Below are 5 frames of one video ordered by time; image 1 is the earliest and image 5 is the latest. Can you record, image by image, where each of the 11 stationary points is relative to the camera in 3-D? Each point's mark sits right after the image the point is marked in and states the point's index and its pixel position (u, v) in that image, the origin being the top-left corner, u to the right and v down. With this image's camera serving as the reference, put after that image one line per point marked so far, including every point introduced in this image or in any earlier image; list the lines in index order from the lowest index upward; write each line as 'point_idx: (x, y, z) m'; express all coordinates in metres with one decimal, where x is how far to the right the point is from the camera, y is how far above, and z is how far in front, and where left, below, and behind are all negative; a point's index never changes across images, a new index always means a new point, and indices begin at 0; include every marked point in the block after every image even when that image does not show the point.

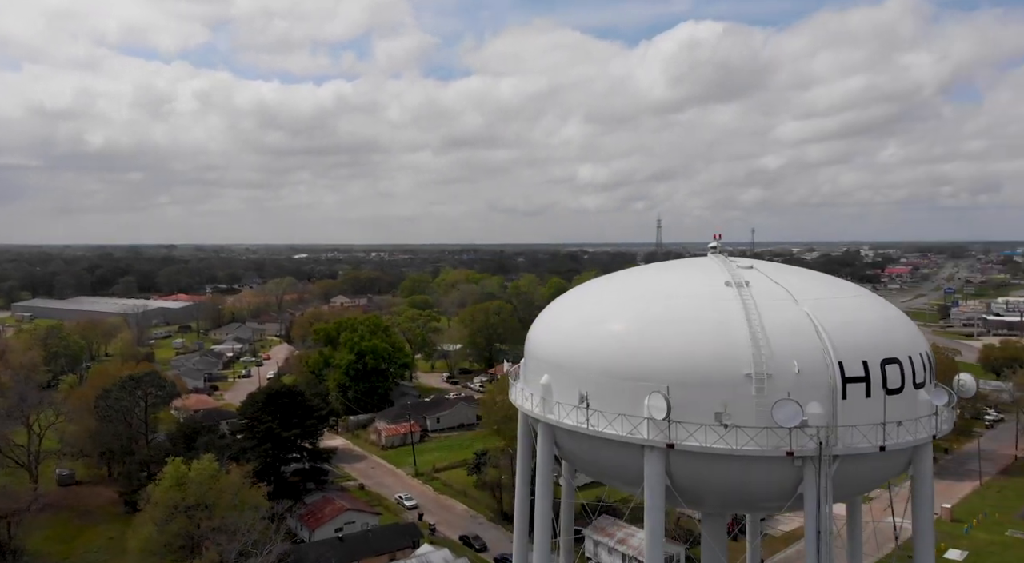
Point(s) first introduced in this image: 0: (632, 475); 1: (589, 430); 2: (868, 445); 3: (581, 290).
0: (+1.8, -2.9, +12.7) m
1: (+1.2, -2.2, +12.6) m
2: (+5.0, -2.3, +11.8) m
3: (+1.2, -0.2, +15.7) m
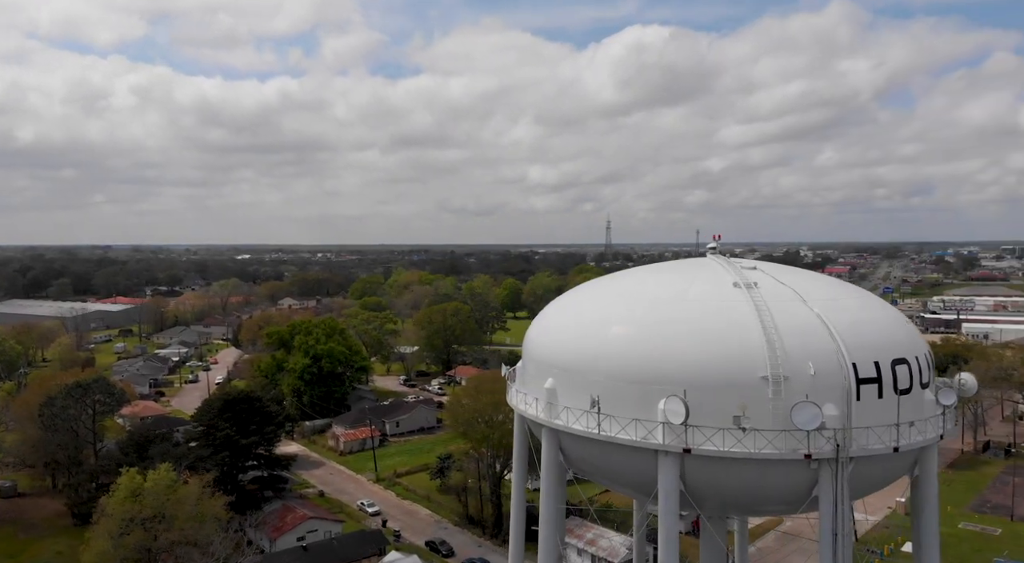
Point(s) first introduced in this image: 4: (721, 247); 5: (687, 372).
0: (+2.0, -3.0, +12.5) m
1: (+1.3, -2.3, +12.4) m
2: (+5.2, -2.3, +11.8) m
3: (+1.1, -0.2, +15.4) m
4: (+4.1, +0.6, +15.8) m
5: (+2.5, -1.3, +11.9) m
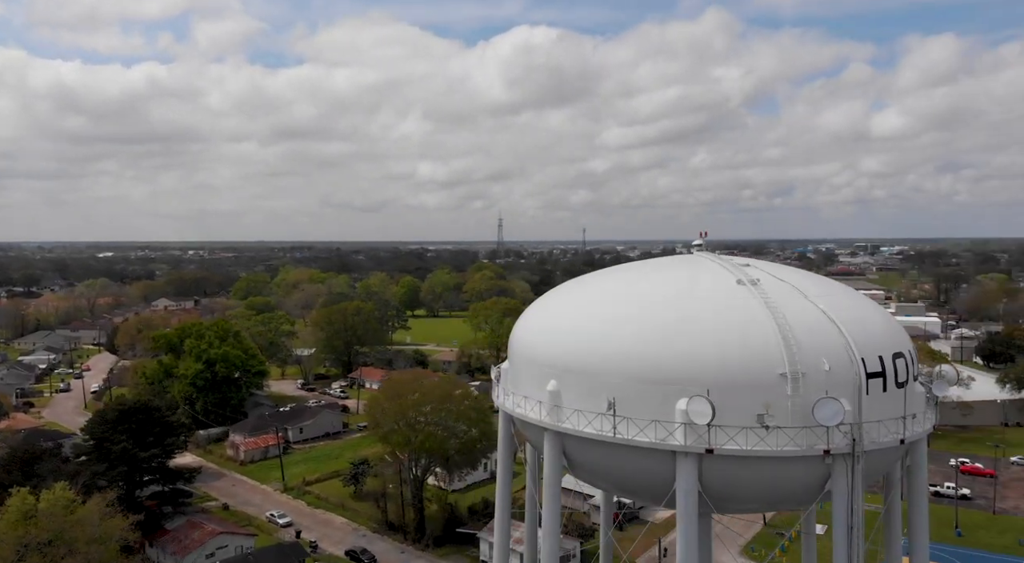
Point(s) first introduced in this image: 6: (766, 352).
0: (+2.1, -2.9, +12.3) m
1: (+1.5, -2.2, +12.0) m
2: (+5.4, -2.2, +12.0) m
3: (+0.8, -0.2, +15.0) m
4: (+3.6, +0.7, +15.8) m
5: (+2.7, -1.3, +11.8) m
6: (+3.5, -1.0, +11.8) m
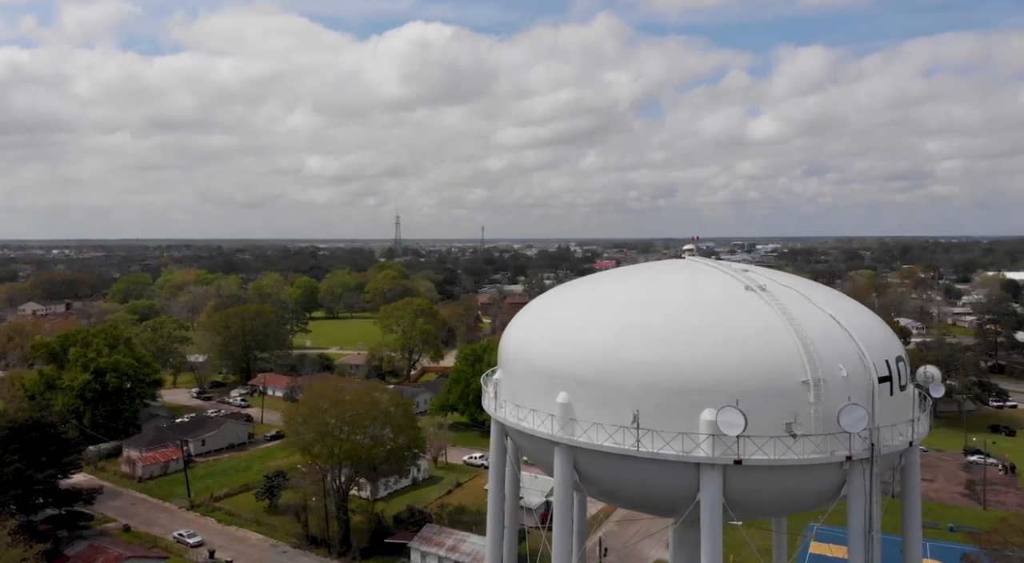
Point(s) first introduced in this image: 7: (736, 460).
0: (+2.3, -3.0, +11.9) m
1: (+1.8, -2.3, +11.6) m
2: (+5.6, -2.3, +12.2) m
3: (+0.6, -0.3, +14.4) m
4: (+3.3, +0.6, +15.7) m
5: (+3.0, -1.4, +11.6) m
6: (+3.8, -1.1, +11.7) m
7: (+3.0, -2.4, +11.3) m
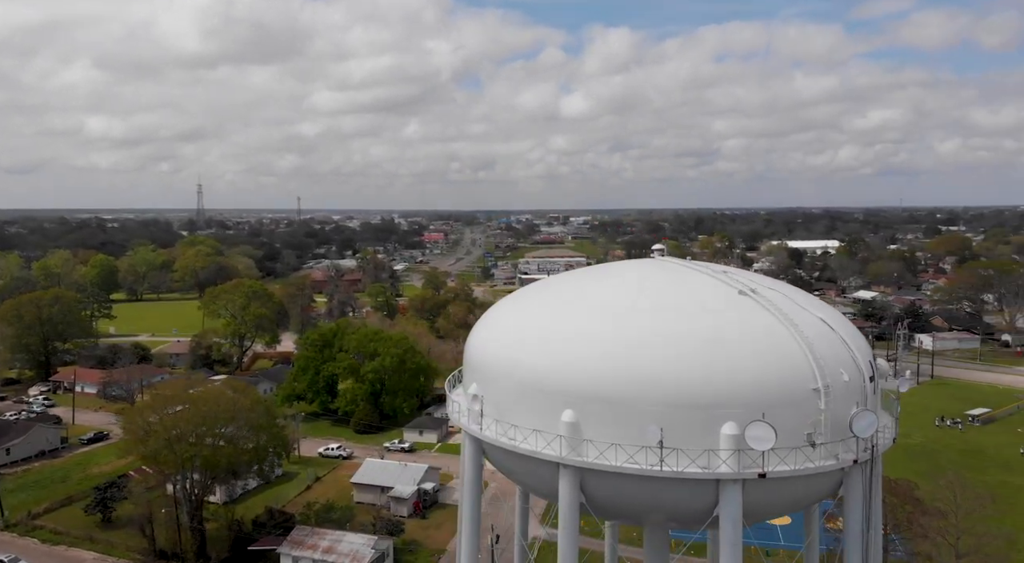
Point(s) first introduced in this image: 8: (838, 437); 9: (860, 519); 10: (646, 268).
0: (+2.4, -3.1, +11.5) m
1: (+1.9, -2.5, +11.0) m
2: (+5.5, -2.3, +12.5) m
3: (+0.1, -0.4, +13.4) m
4: (+2.4, +0.7, +15.2) m
5: (+3.2, -1.5, +11.2) m
6: (+3.9, -1.2, +11.5) m
7: (+3.2, -2.5, +11.0) m
8: (+4.4, -2.1, +11.5) m
9: (+4.9, -3.4, +11.9) m
10: (+2.2, +0.2, +13.5) m
